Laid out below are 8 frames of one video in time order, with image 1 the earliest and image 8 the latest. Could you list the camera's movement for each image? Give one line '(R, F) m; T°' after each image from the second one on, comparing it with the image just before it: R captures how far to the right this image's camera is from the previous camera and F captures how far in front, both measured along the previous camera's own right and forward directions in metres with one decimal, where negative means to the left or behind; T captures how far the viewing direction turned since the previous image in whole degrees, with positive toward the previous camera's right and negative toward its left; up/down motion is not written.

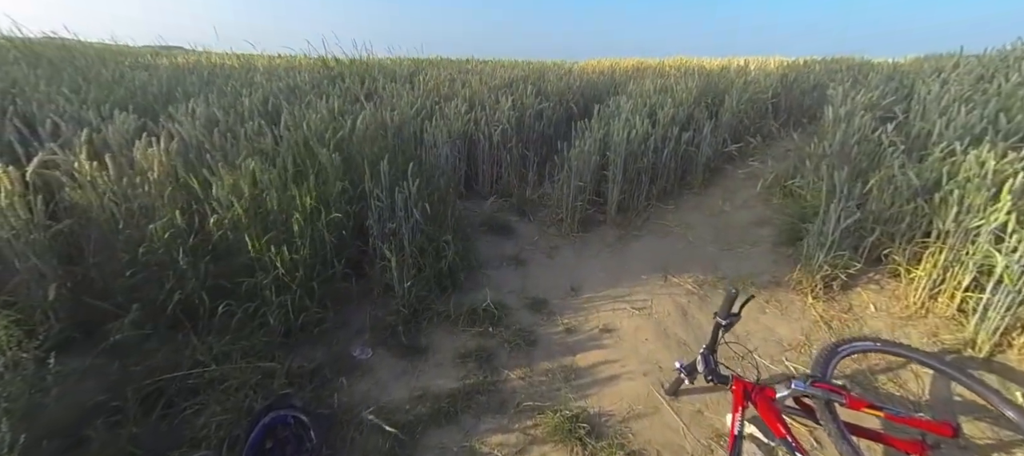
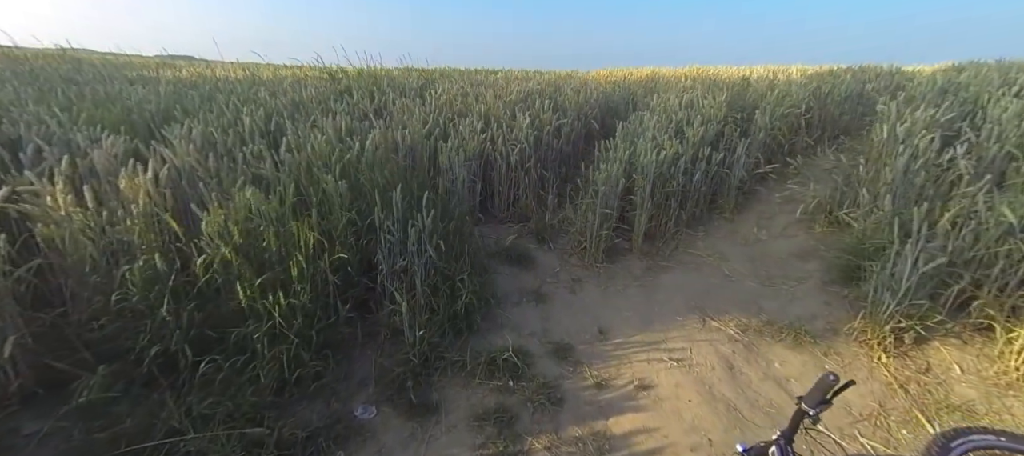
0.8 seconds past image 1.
(-0.1, +0.2) m; -1°
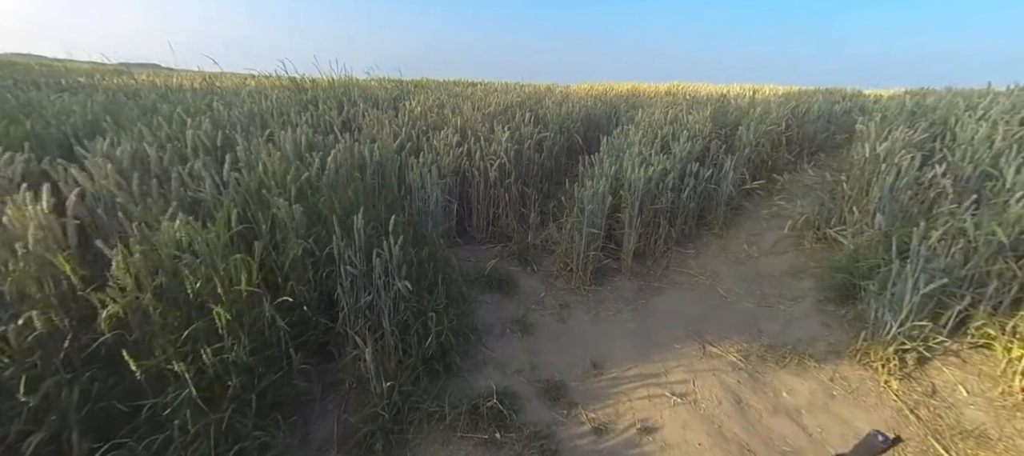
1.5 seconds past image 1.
(0.0, +0.2) m; +4°
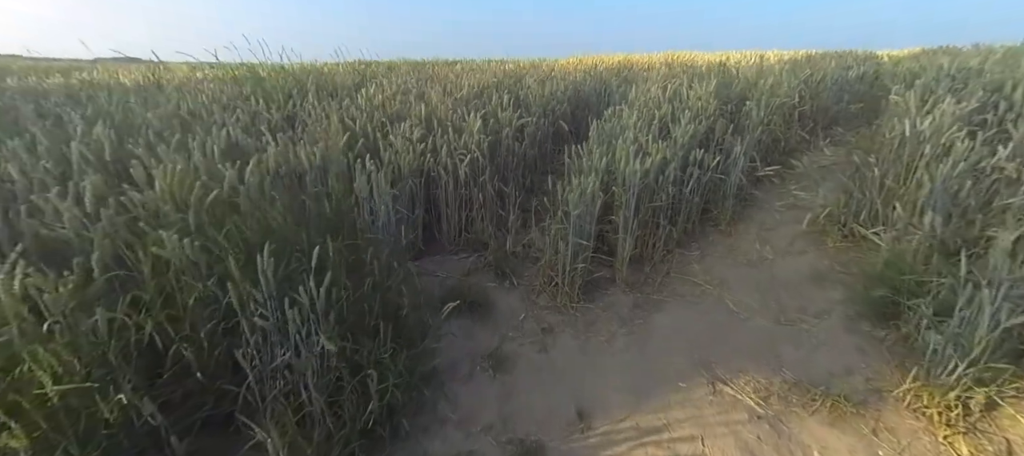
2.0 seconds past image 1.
(+0.2, +0.4) m; 0°
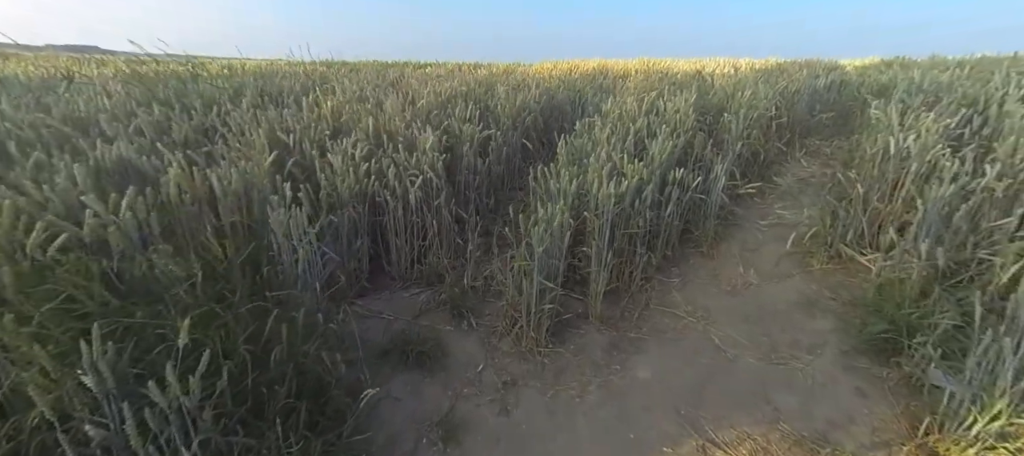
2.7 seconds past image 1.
(+0.1, +0.3) m; +3°
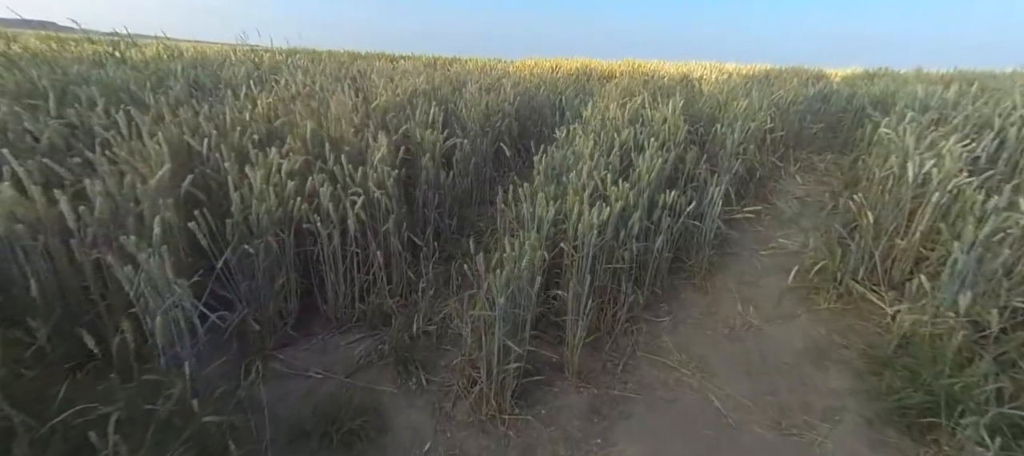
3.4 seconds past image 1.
(+0.1, +0.4) m; +3°
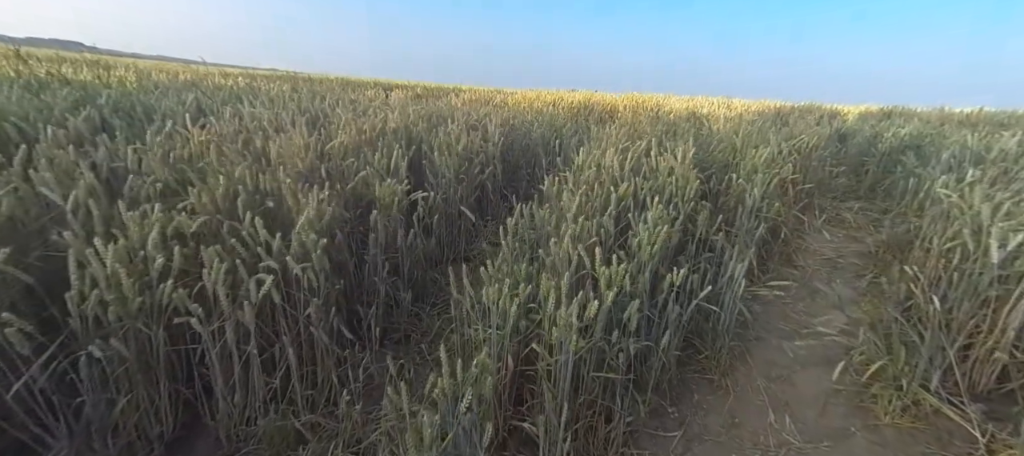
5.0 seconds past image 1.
(+0.1, +0.4) m; -1°
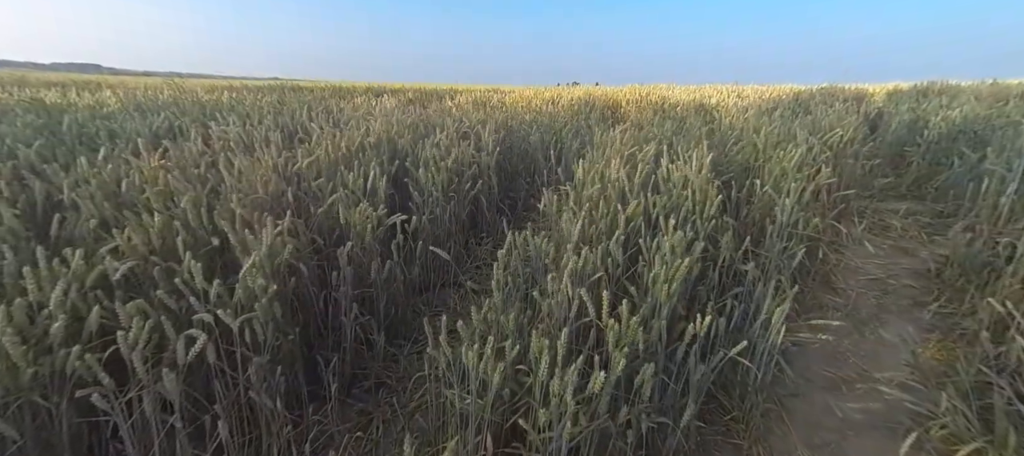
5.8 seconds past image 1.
(+0.1, +0.3) m; -2°
